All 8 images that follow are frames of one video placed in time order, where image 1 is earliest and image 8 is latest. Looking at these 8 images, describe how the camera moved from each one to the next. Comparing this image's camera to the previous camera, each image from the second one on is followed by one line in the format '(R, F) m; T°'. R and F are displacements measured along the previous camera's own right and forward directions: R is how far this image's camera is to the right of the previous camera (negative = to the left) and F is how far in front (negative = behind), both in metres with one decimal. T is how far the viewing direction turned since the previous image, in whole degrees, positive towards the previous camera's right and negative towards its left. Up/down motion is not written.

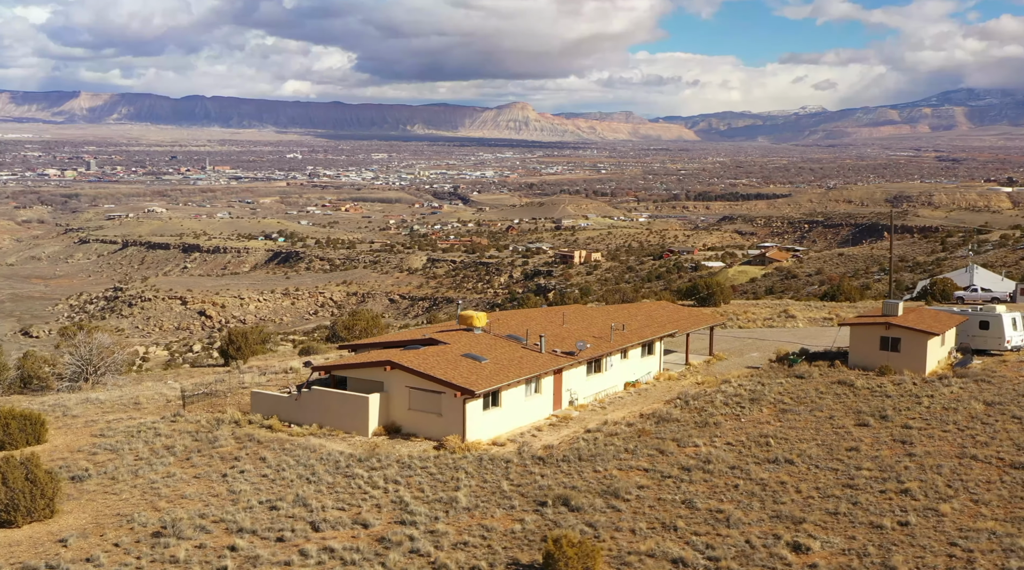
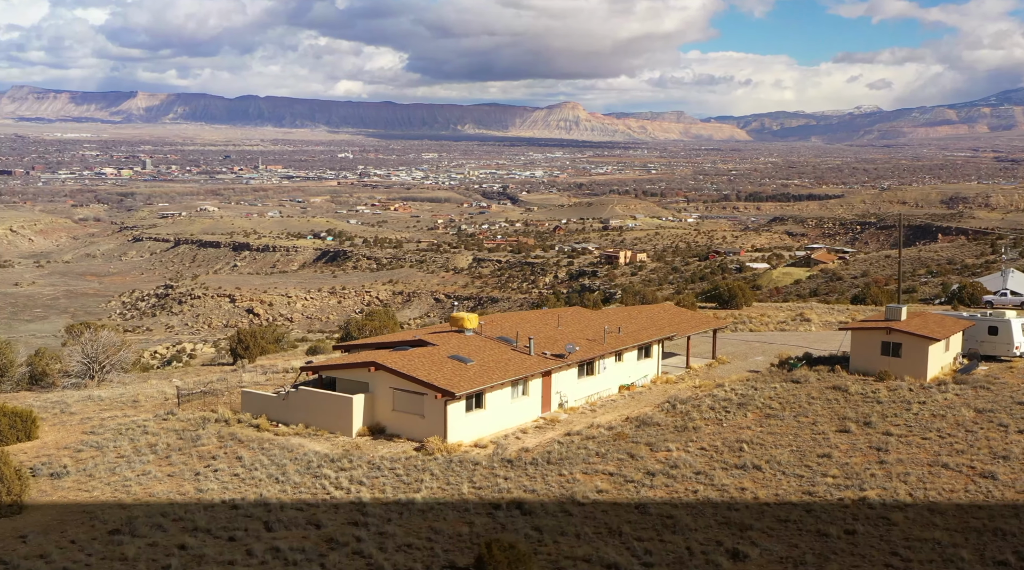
(+1.1, 0.0) m; -2°
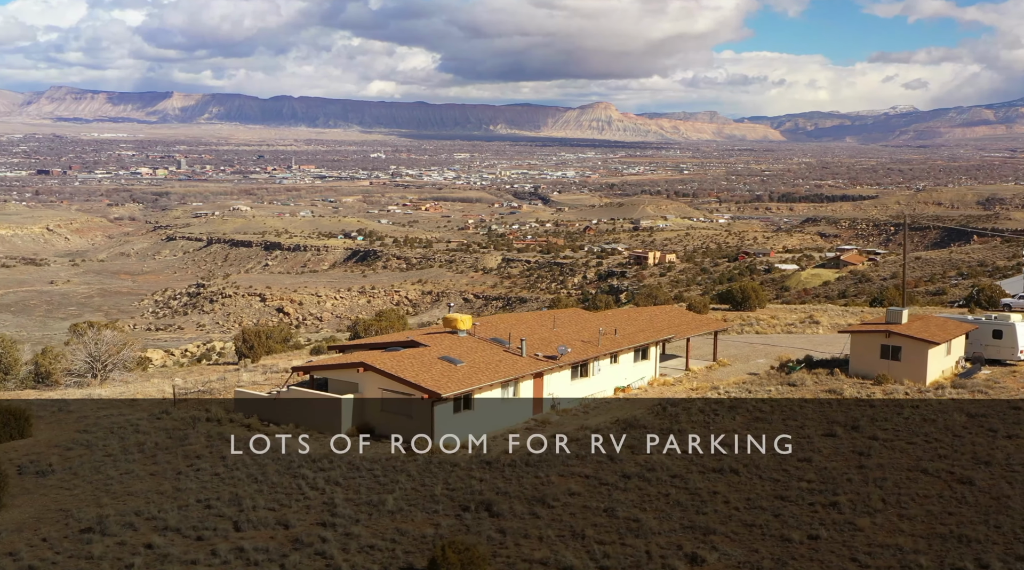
(+0.7, 0.0) m; -1°
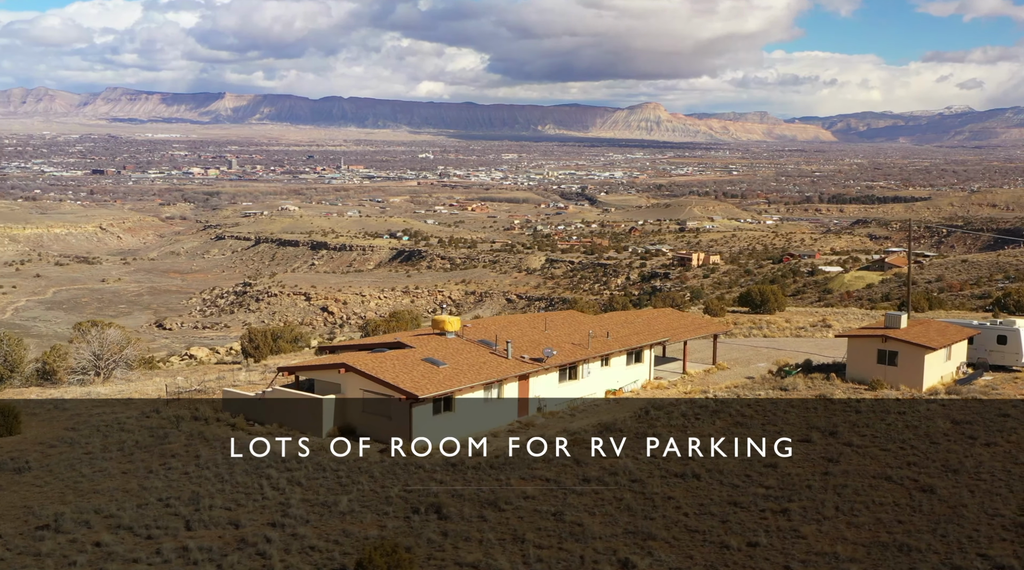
(+1.1, 0.0) m; -2°
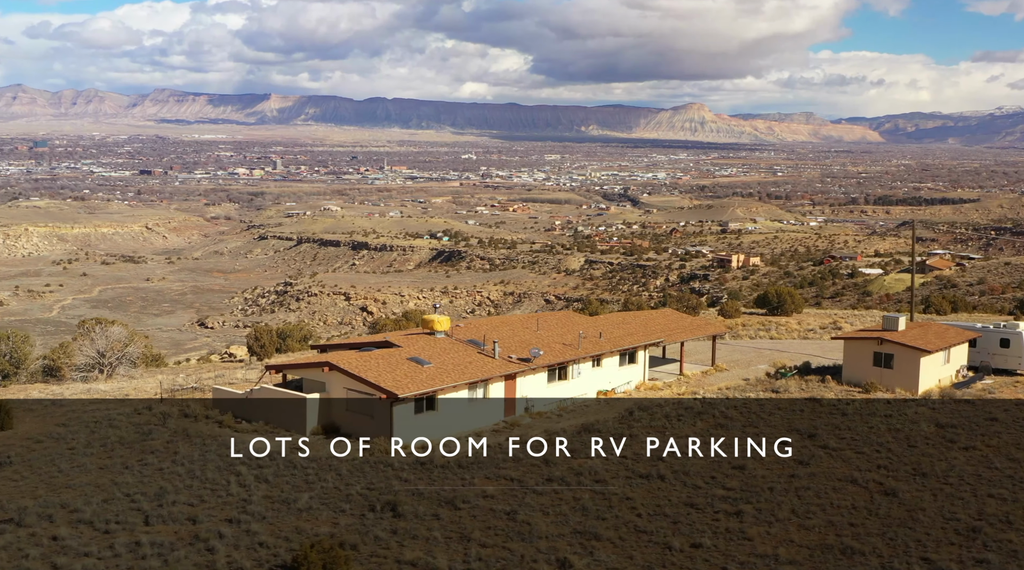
(+1.0, 0.0) m; -2°
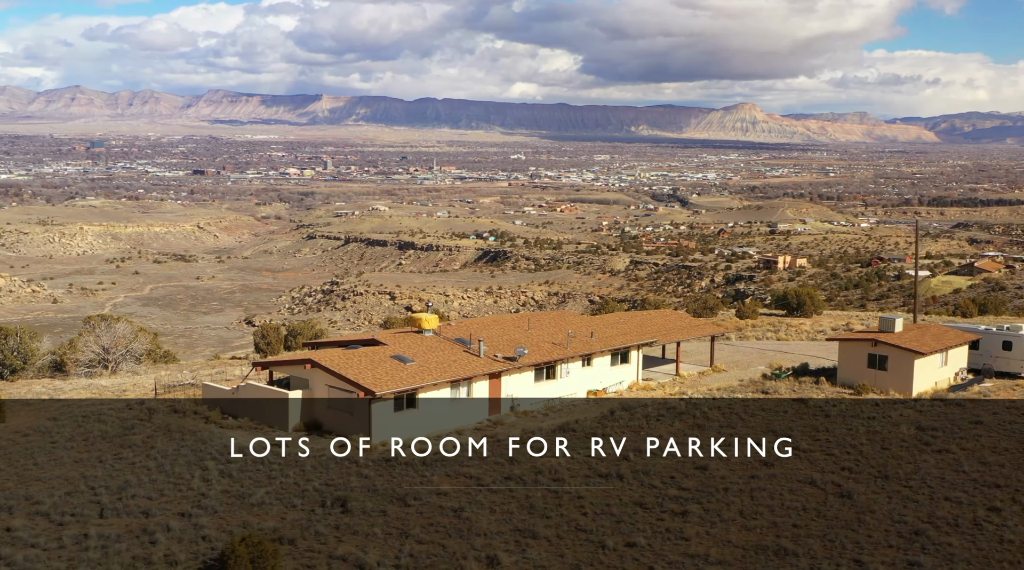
(+1.2, 0.0) m; -2°
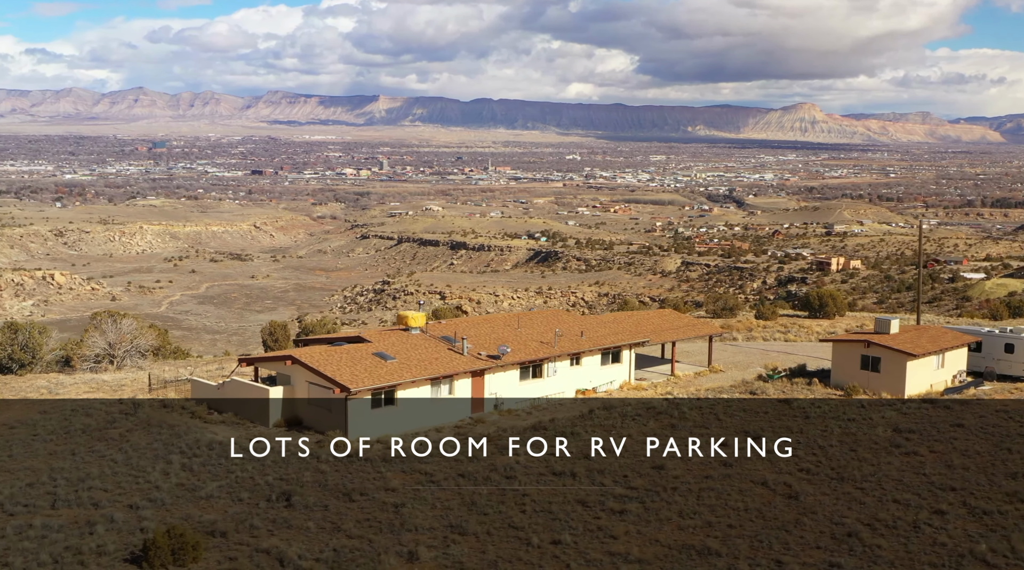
(+1.3, 0.0) m; -2°
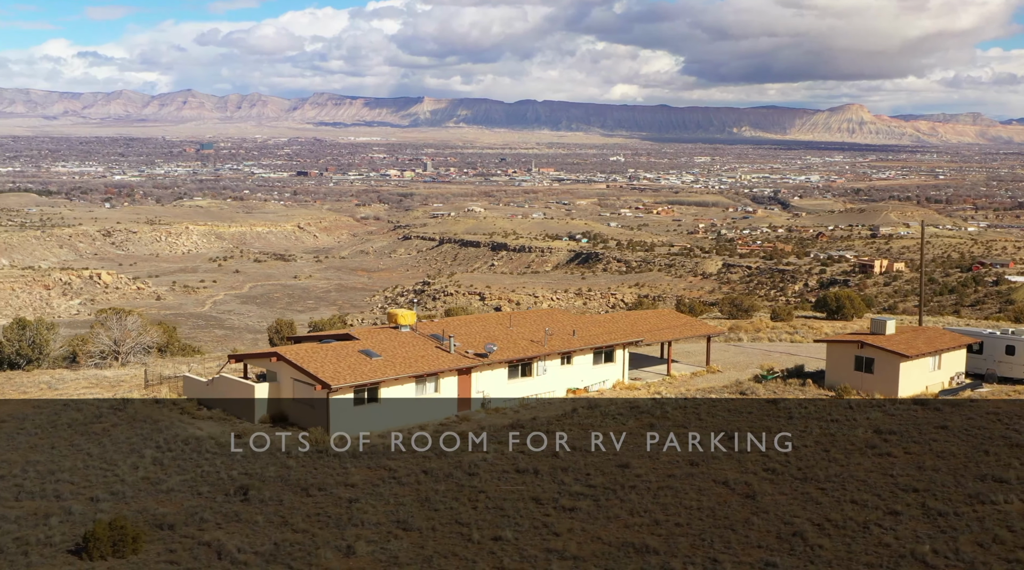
(+1.1, 0.0) m; -2°
